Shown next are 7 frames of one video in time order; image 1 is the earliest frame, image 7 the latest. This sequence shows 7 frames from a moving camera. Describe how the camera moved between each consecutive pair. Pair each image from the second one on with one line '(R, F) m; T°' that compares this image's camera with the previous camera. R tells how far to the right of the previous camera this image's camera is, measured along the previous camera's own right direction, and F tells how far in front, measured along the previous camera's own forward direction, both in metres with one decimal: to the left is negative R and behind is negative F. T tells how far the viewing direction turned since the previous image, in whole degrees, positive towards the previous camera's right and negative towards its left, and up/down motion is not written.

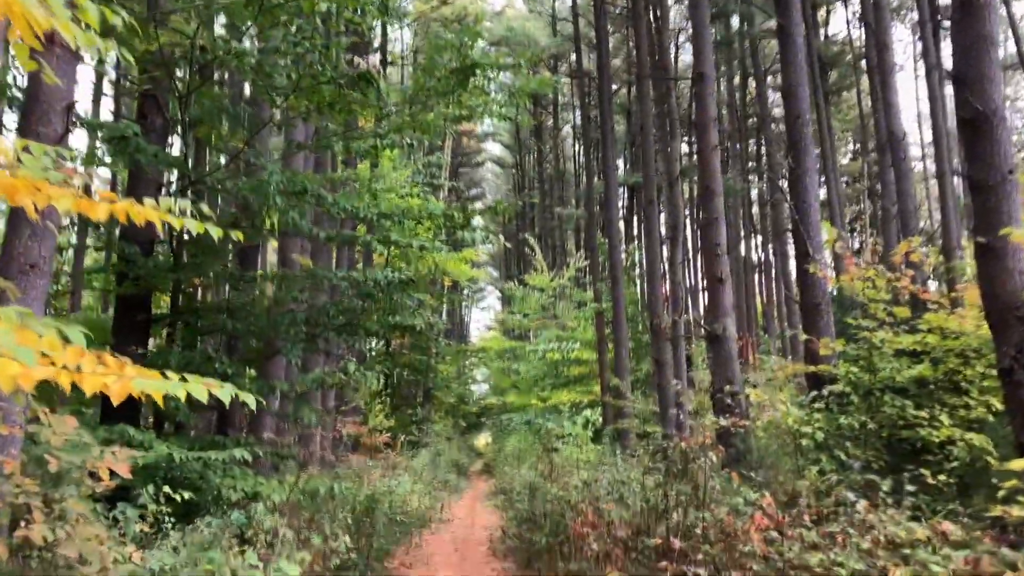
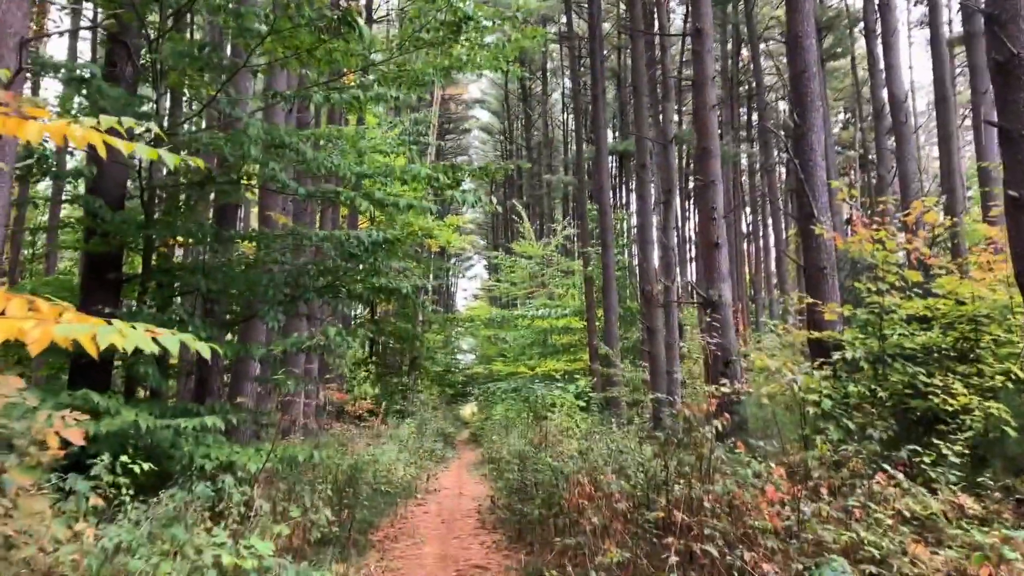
(0.0, +0.3) m; +1°
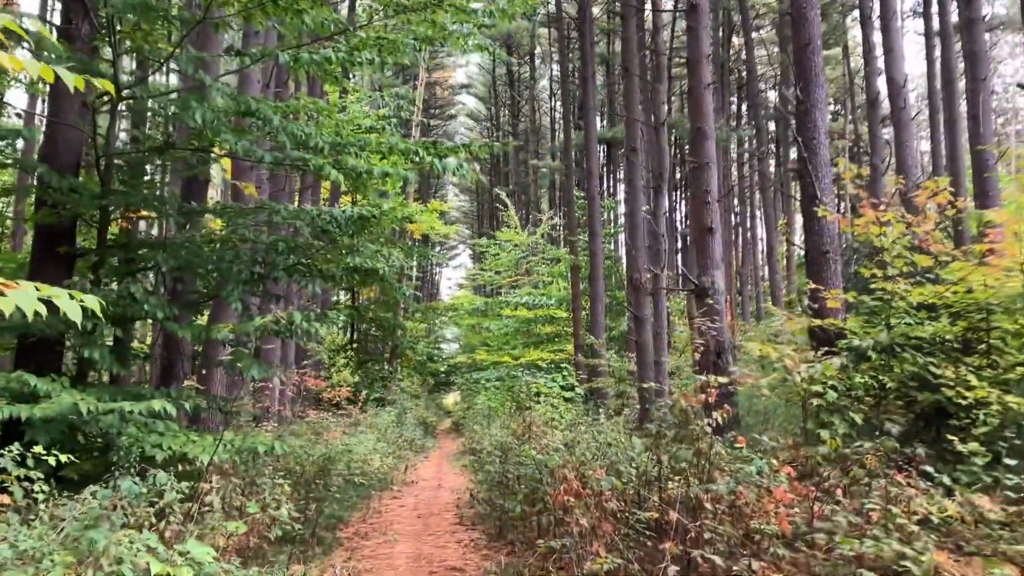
(0.0, +0.4) m; +1°
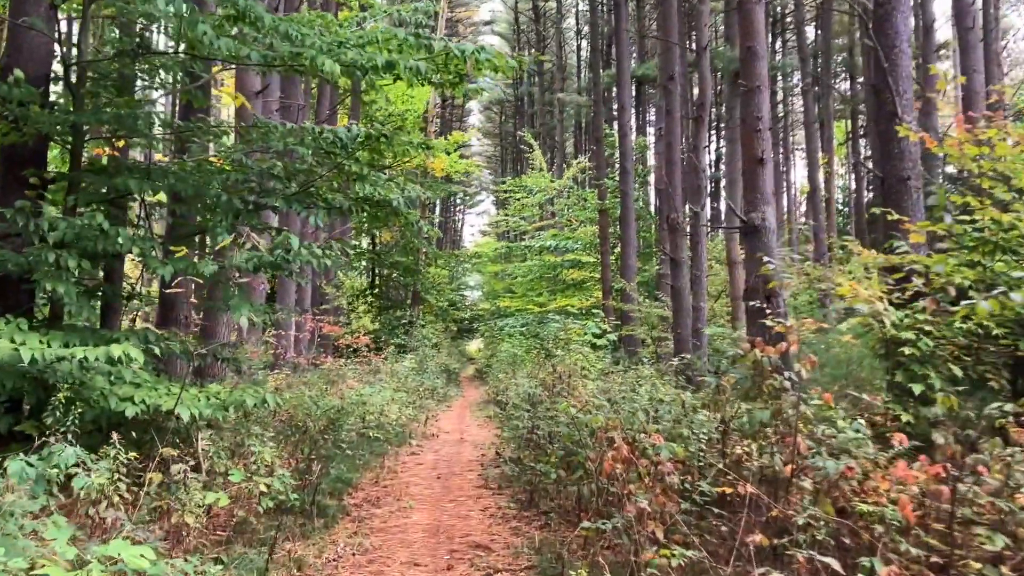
(-0.1, +0.8) m; -1°
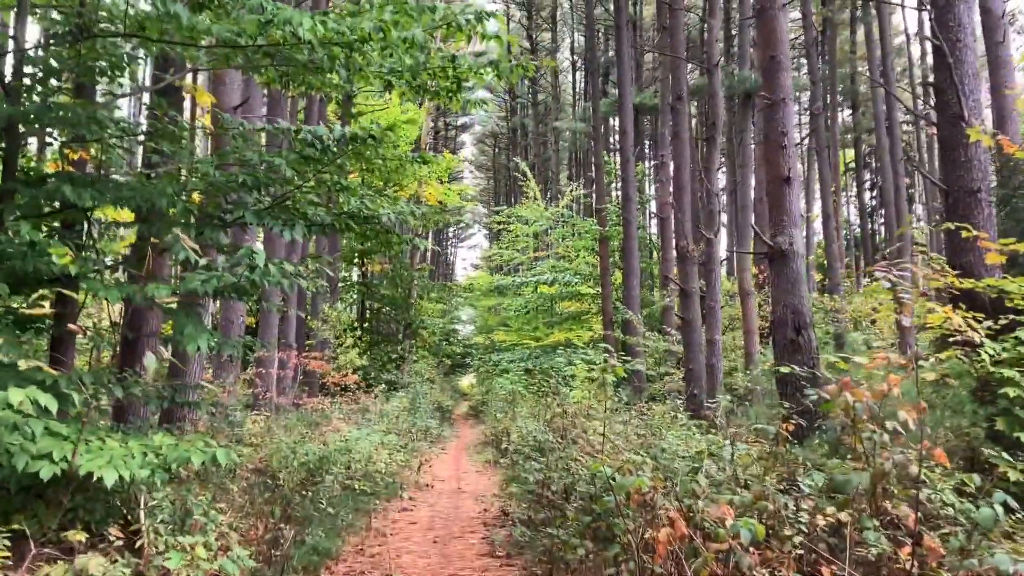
(-0.1, +0.8) m; +1°
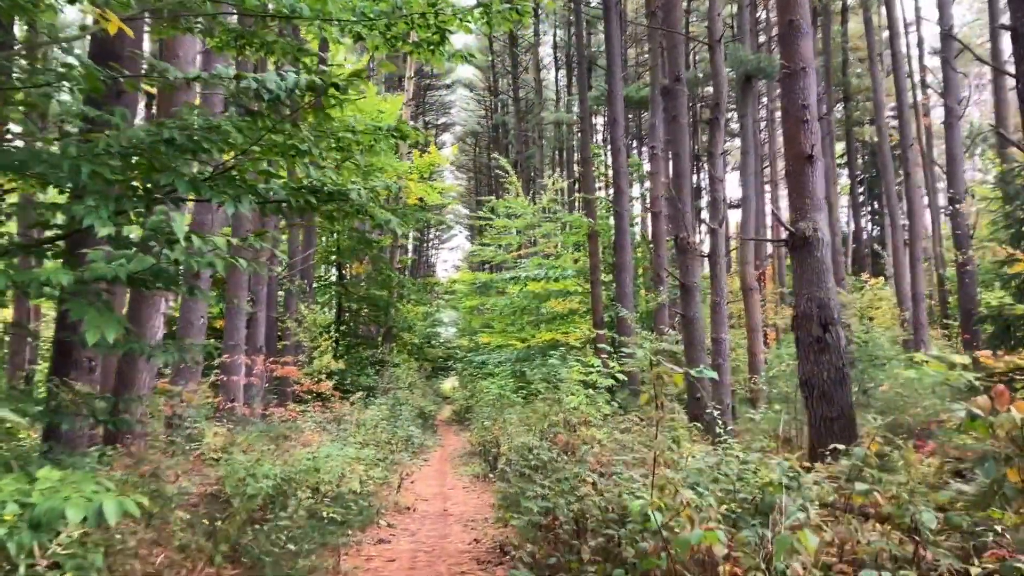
(-0.1, +0.9) m; +1°
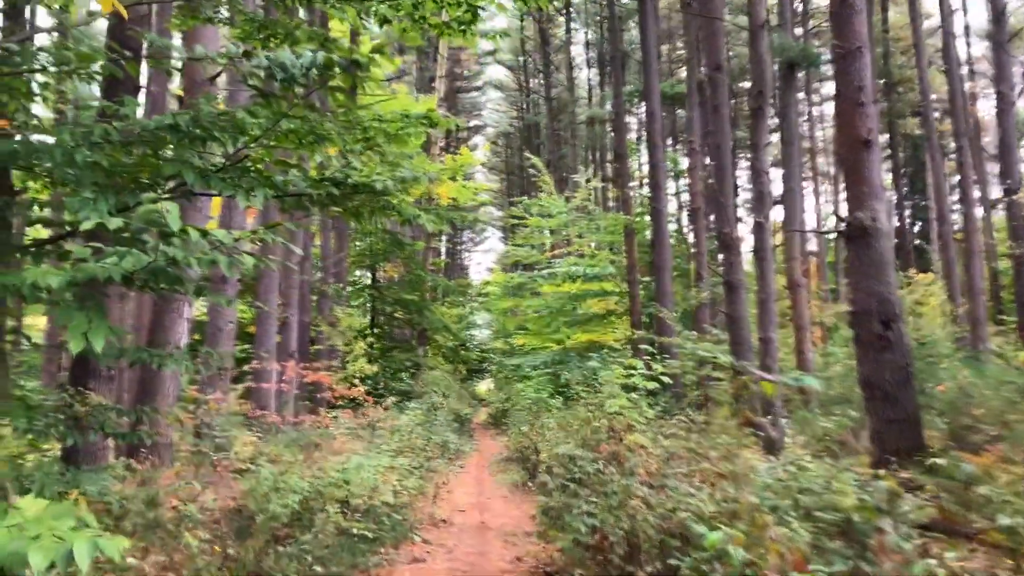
(0.0, +0.4) m; -2°
